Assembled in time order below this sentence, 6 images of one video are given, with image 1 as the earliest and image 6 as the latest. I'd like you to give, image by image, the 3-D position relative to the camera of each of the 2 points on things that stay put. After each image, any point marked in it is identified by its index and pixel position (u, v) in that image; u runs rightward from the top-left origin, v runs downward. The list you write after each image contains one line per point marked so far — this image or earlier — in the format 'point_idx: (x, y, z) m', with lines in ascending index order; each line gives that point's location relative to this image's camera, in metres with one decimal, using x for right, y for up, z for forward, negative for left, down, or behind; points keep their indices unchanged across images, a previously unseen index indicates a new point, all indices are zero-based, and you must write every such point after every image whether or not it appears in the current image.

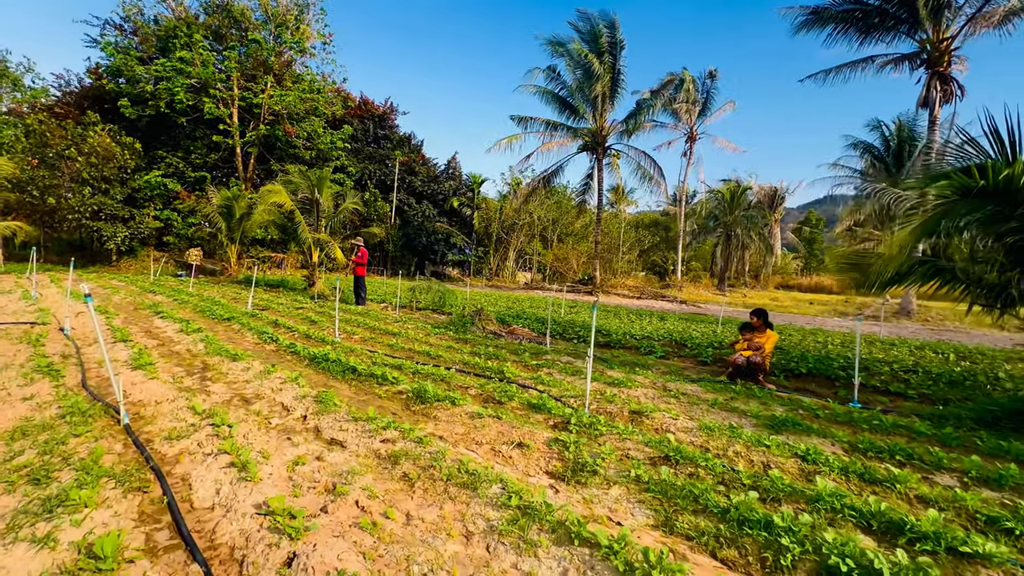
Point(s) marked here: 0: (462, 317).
0: (-1.2, -0.7, +10.7) m
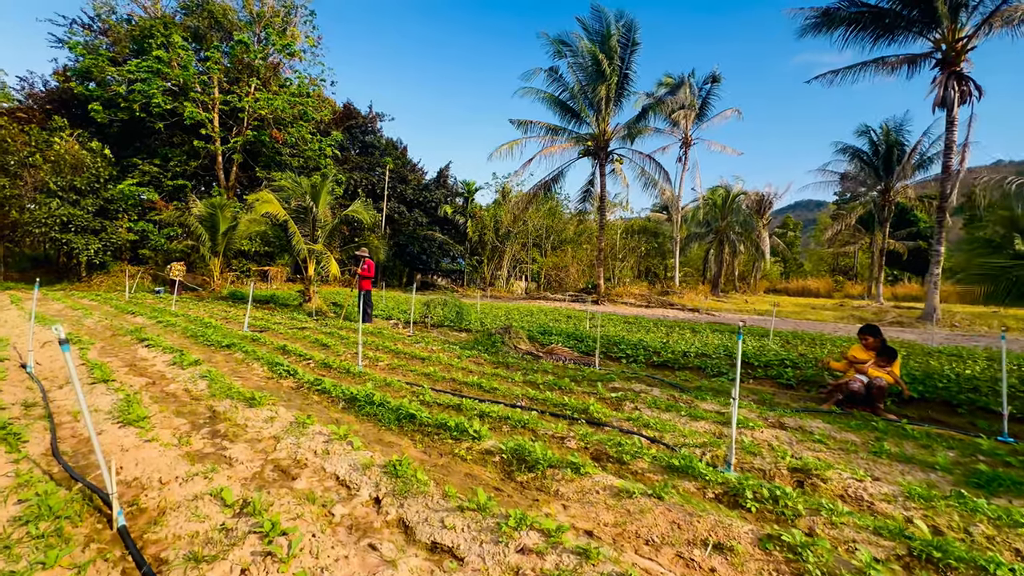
0: (-0.5, -1.0, +9.7) m
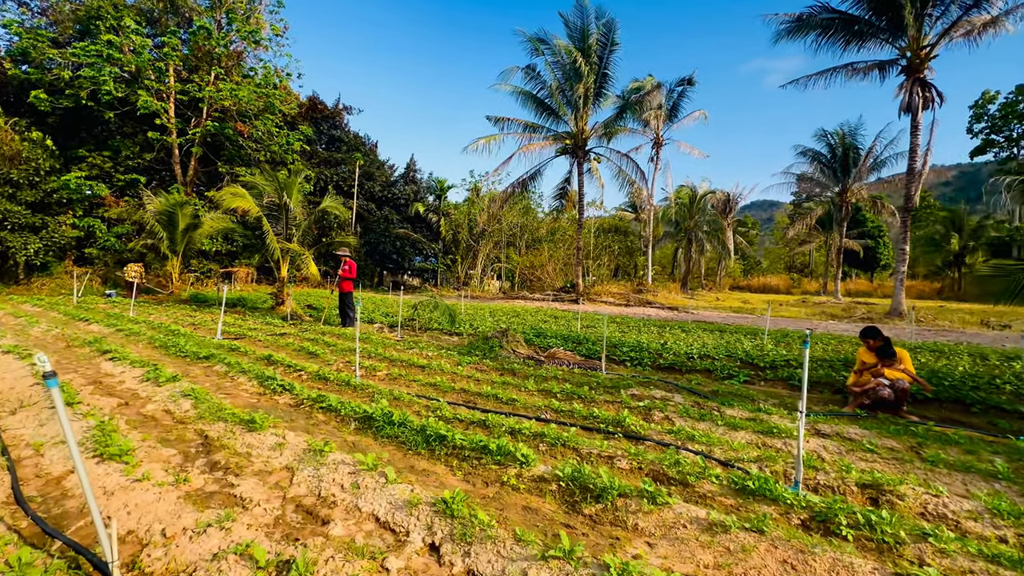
0: (-0.6, -1.0, +9.3) m
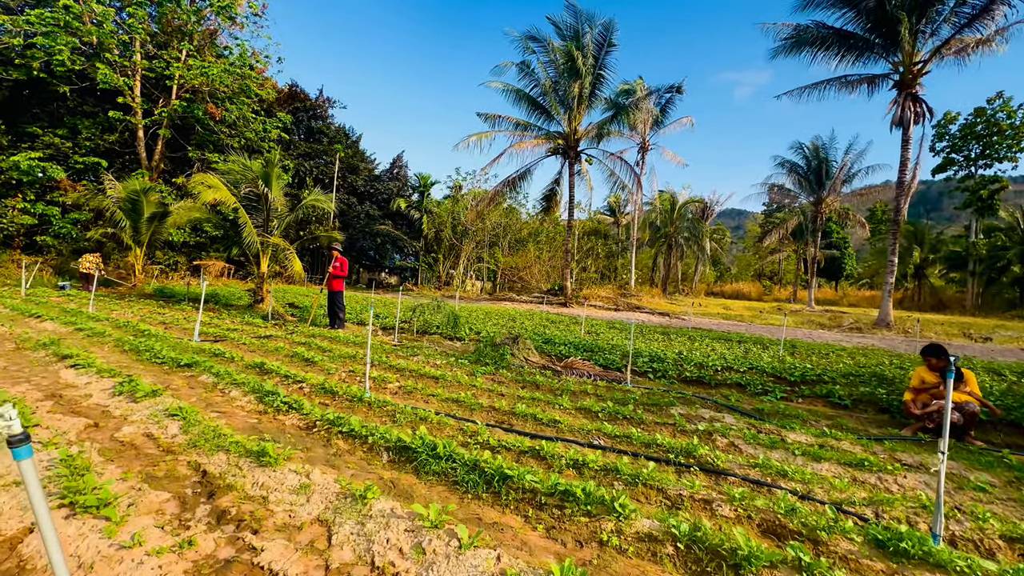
0: (-0.4, -1.1, +8.7) m
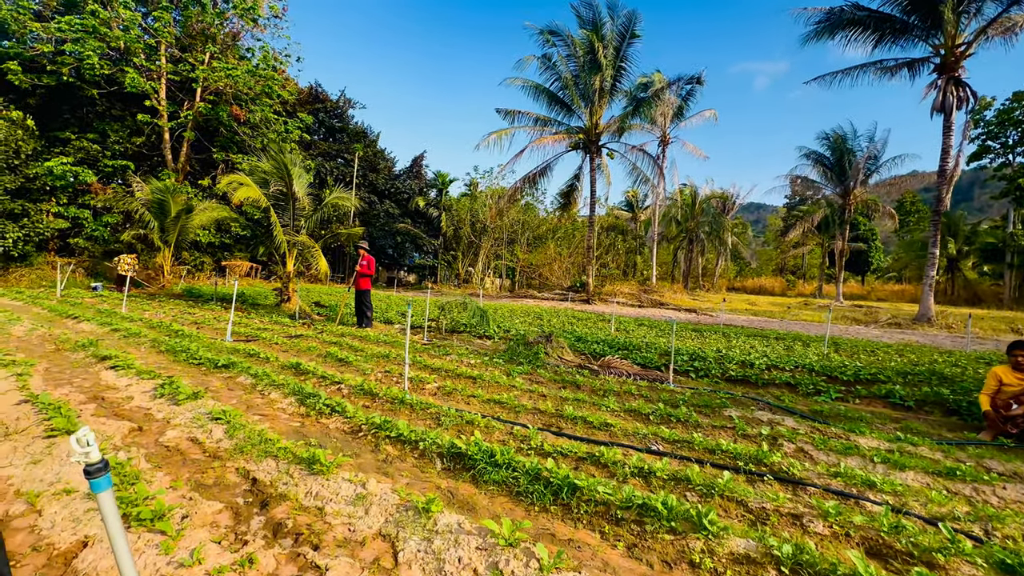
0: (+0.2, -1.0, +8.5) m
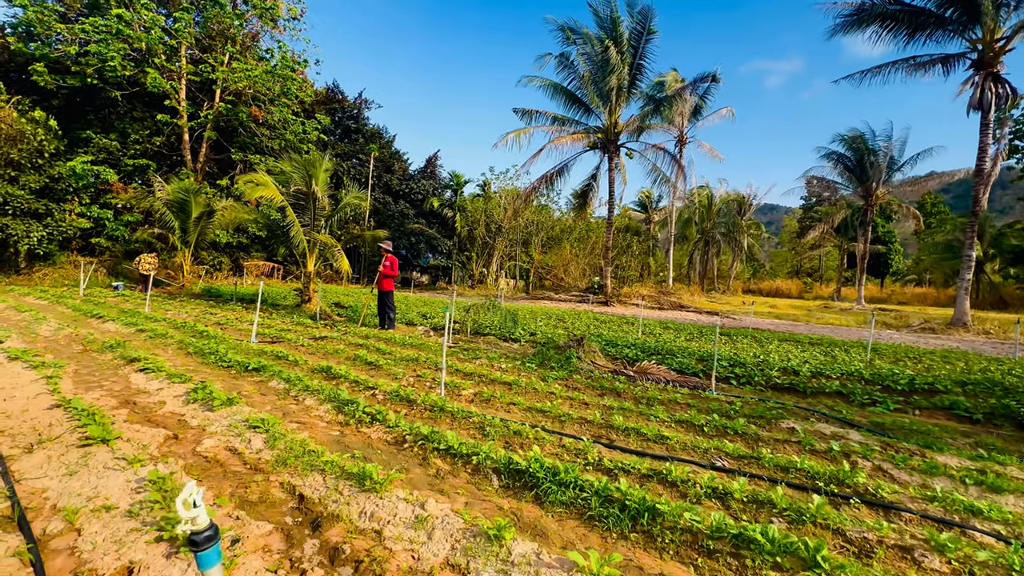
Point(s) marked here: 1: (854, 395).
0: (+0.7, -1.1, +8.2) m
1: (+4.5, -1.4, +5.9) m
